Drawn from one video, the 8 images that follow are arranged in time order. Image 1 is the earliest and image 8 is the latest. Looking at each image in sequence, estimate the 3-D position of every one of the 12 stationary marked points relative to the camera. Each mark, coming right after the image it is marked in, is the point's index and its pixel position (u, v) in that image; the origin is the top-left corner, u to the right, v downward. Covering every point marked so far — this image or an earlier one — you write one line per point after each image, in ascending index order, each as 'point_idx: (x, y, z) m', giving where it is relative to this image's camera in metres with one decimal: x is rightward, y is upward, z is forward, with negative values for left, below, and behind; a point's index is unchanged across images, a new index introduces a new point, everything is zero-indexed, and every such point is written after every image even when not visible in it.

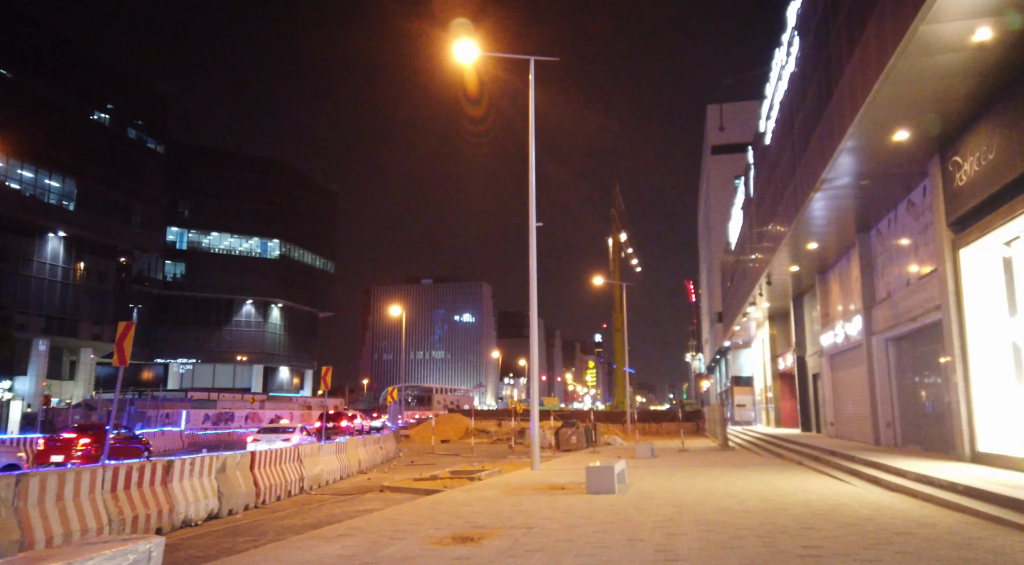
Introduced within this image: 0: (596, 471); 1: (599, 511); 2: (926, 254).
0: (+1.4, -3.2, +13.1) m
1: (+1.2, -3.1, +10.3) m
2: (+9.3, +0.7, +17.4) m
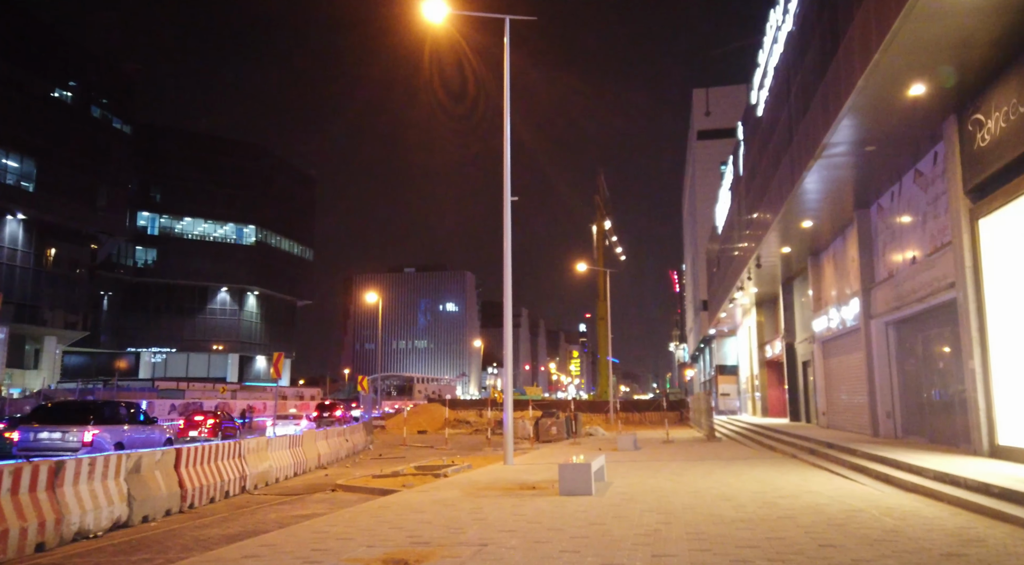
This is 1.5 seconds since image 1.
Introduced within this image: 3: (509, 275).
0: (+0.9, -2.8, +11.5) m
1: (+0.7, -2.7, +8.7) m
2: (+8.7, +1.1, +15.8) m
3: (0.0, +0.2, +19.3) m
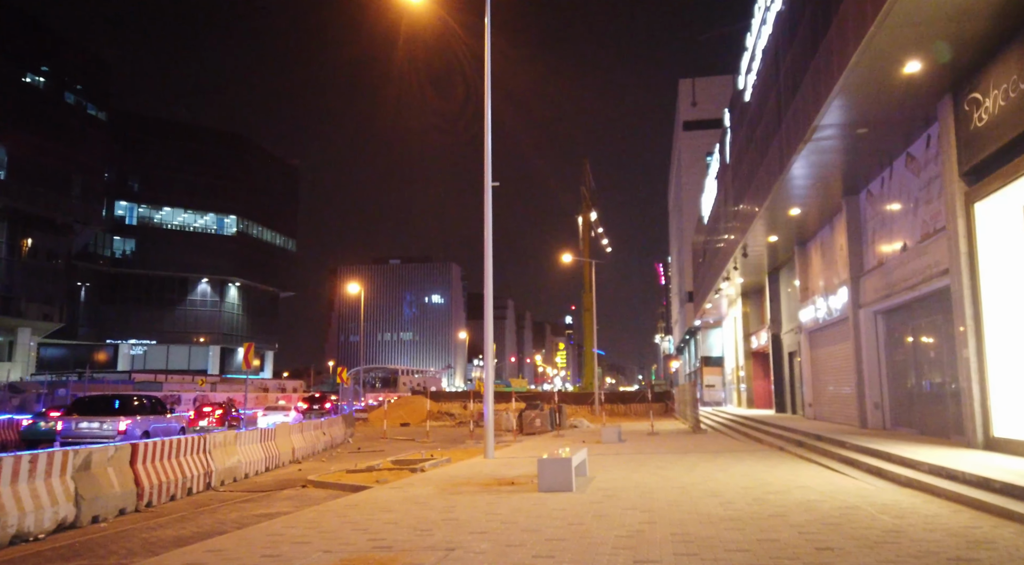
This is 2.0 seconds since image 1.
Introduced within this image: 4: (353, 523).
0: (+0.5, -2.6, +10.9) m
1: (+0.4, -2.5, +8.1) m
2: (+8.3, +1.4, +15.4) m
3: (-0.5, +0.5, +18.7) m
4: (-1.7, -2.6, +8.4) m
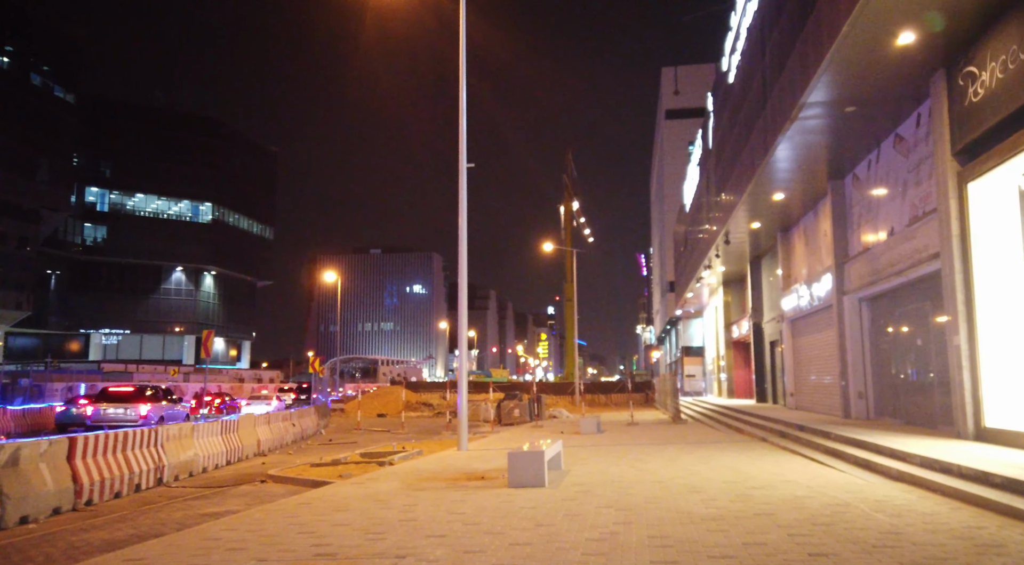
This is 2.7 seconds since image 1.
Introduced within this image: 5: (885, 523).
0: (+0.1, -2.3, +10.2) m
1: (+0.1, -2.3, +7.4) m
2: (+7.8, +1.7, +14.8) m
3: (-1.1, +0.8, +17.9) m
4: (-2.1, -2.4, +7.7) m
5: (+3.2, -2.1, +6.6) m
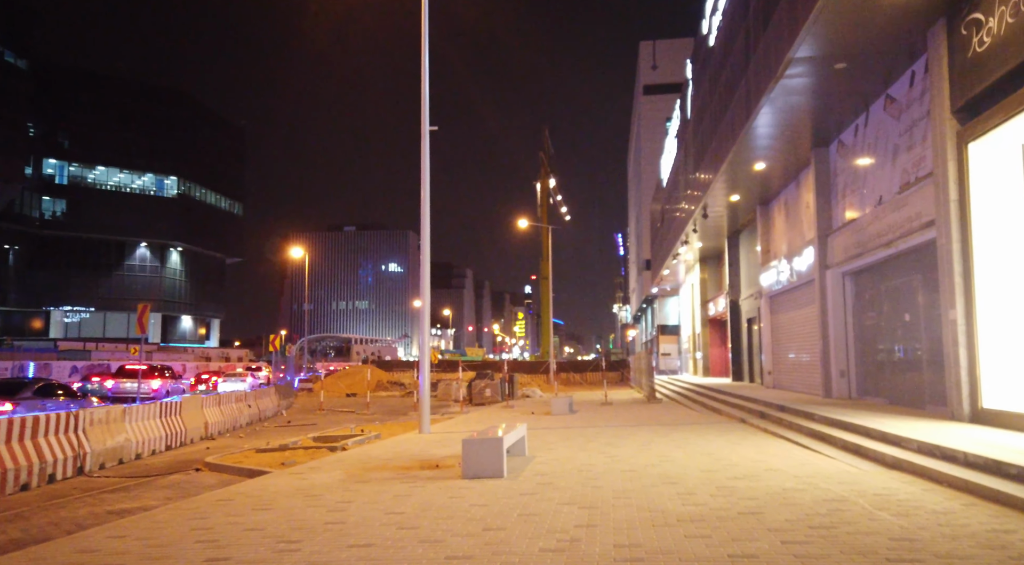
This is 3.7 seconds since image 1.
0: (-0.4, -1.9, +9.1) m
1: (-0.4, -2.0, +6.3) m
2: (+7.1, +2.2, +13.8) m
3: (-1.9, +1.4, +16.7) m
4: (-2.5, -2.1, +6.5) m
5: (+2.8, -1.8, +5.6) m
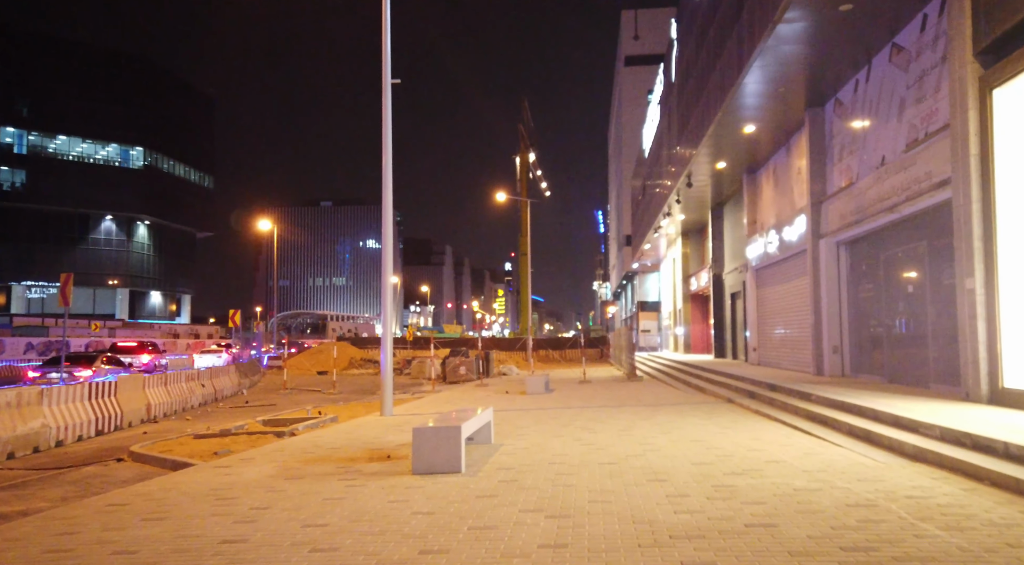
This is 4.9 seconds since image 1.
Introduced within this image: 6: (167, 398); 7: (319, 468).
0: (-0.8, -1.5, +7.7) m
1: (-0.7, -1.6, +5.0) m
2: (+6.6, +2.7, +12.5) m
3: (-2.5, +2.1, +15.2) m
4: (-2.9, -1.7, +5.1) m
5: (+2.4, -1.5, +4.3) m
6: (-8.0, -2.7, +18.0) m
7: (-2.1, -2.0, +8.3) m
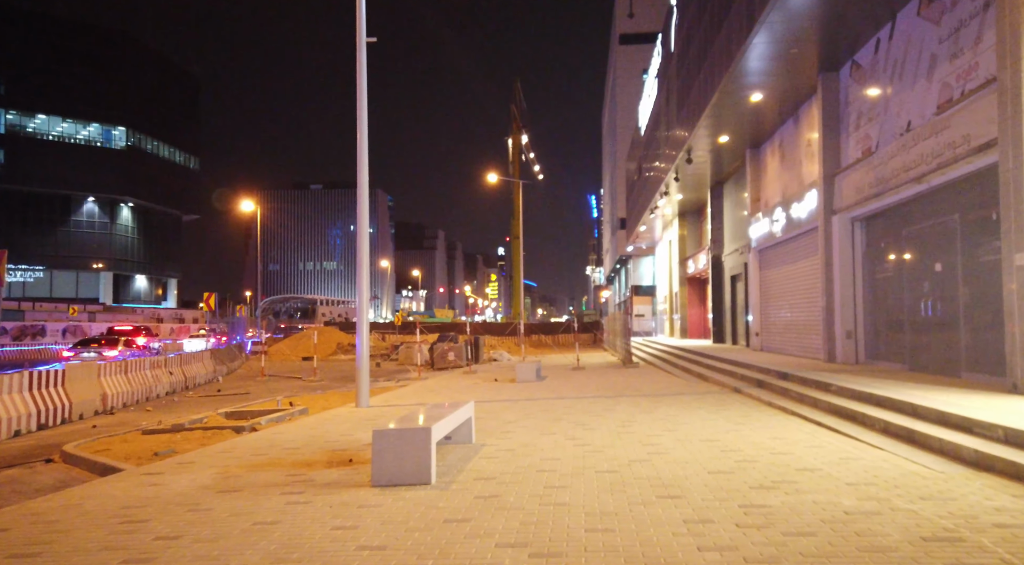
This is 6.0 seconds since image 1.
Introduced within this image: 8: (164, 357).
0: (-1.0, -1.3, +6.4) m
1: (-0.9, -1.5, +3.6) m
2: (+6.4, +3.0, +11.2) m
3: (-2.7, +2.4, +13.8) m
4: (-3.0, -1.6, +3.7) m
5: (+2.3, -1.3, +3.0) m
6: (-8.3, -2.3, +16.7) m
7: (-2.2, -1.8, +7.0) m
8: (-8.9, -1.9, +19.7) m
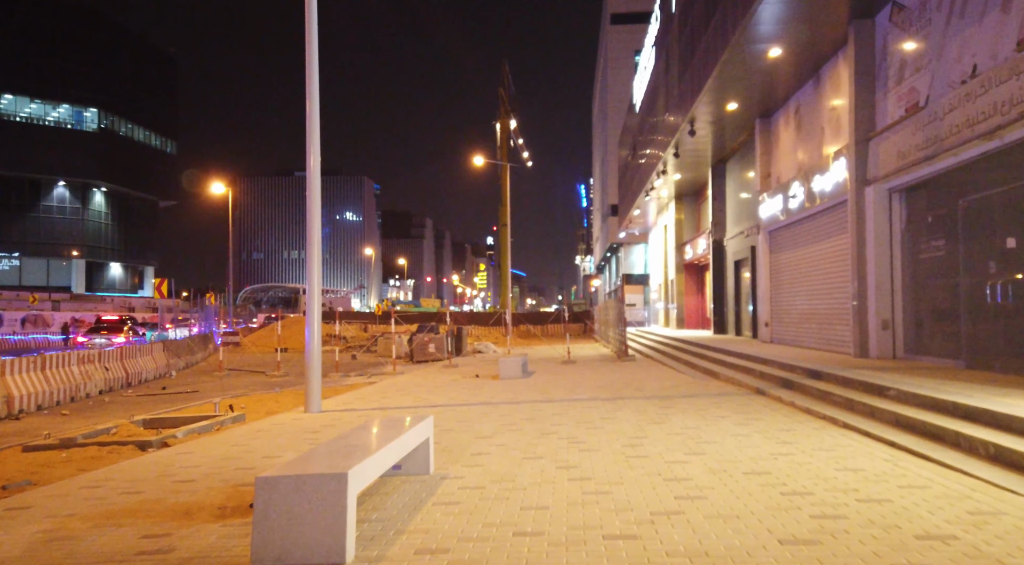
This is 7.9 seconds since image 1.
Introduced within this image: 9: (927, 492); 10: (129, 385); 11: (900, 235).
0: (-1.2, -1.1, +4.1) m
1: (-1.0, -1.3, +1.3) m
2: (+6.1, +3.3, +8.9) m
3: (-3.0, +2.7, +11.4) m
4: (-3.2, -1.4, +1.4) m
5: (+2.2, -1.2, +0.7) m
6: (-8.6, -1.9, +14.2) m
7: (-2.4, -1.5, +4.6) m
8: (-9.3, -1.5, +17.2) m
9: (+2.7, -1.3, +5.0) m
10: (-9.2, -2.5, +18.6) m
11: (+6.8, +0.8, +13.4) m
